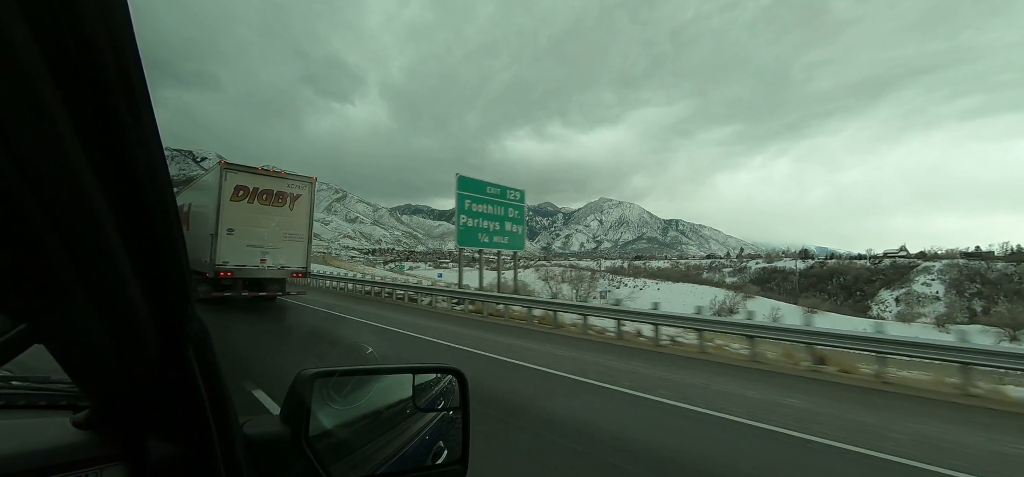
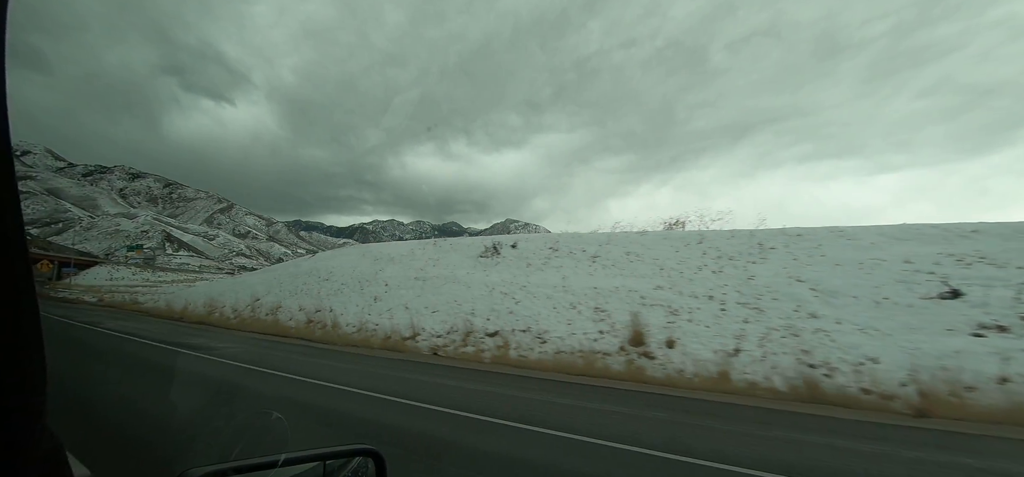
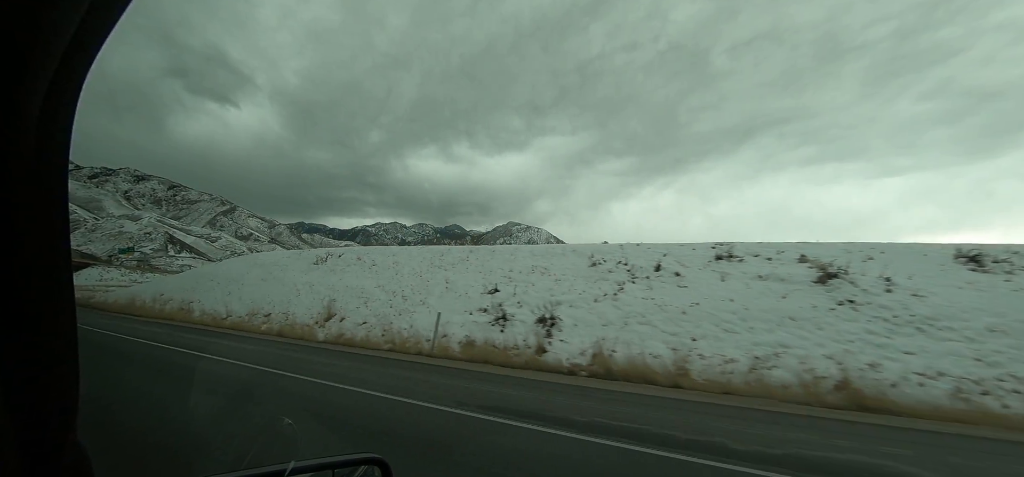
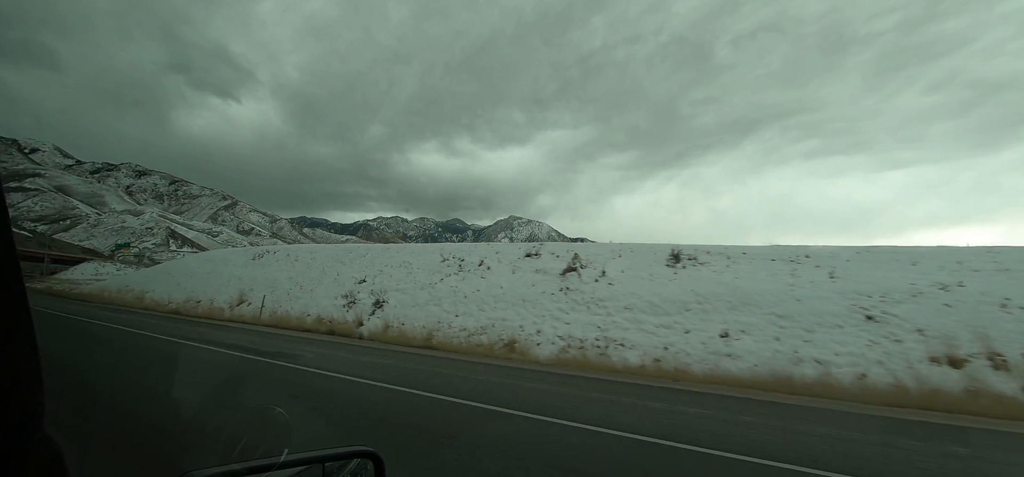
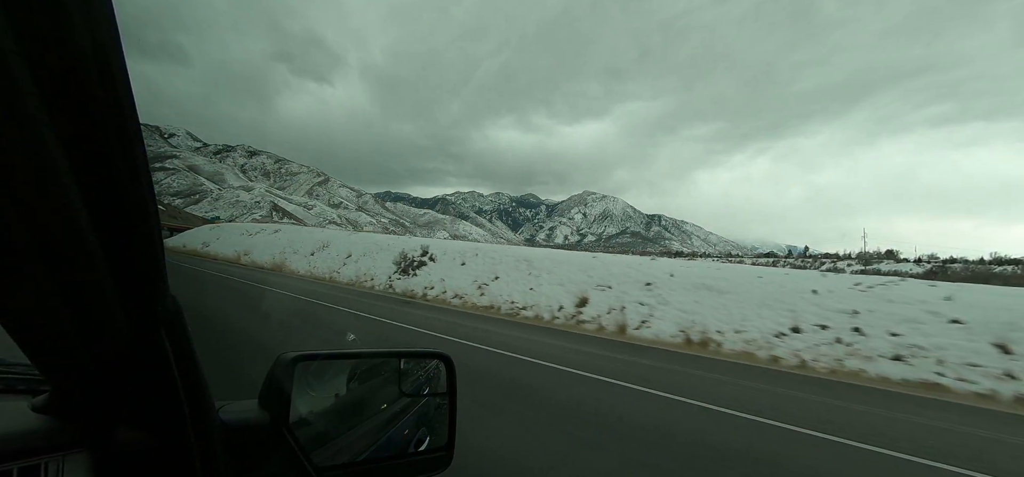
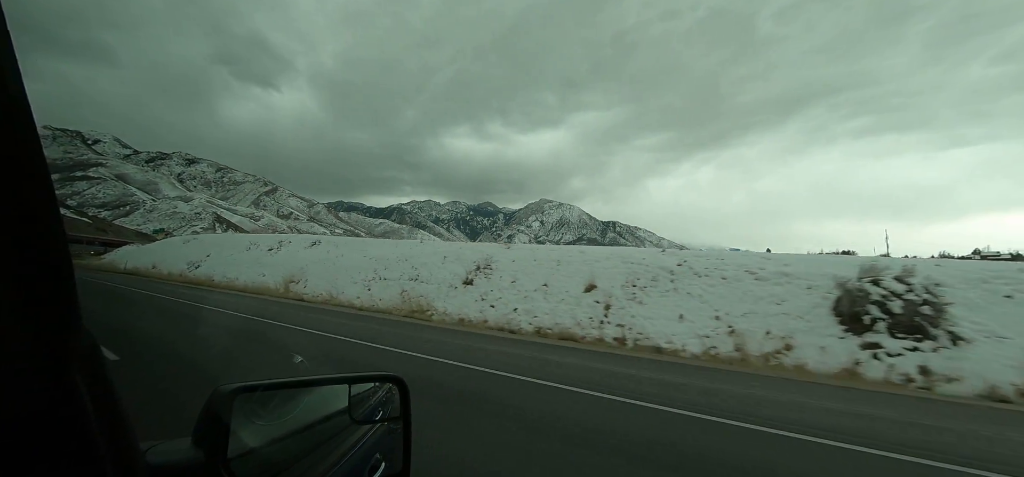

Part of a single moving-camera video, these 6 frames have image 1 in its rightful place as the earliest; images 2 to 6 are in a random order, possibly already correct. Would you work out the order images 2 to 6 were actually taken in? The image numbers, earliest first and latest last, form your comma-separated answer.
5, 6, 4, 3, 2
